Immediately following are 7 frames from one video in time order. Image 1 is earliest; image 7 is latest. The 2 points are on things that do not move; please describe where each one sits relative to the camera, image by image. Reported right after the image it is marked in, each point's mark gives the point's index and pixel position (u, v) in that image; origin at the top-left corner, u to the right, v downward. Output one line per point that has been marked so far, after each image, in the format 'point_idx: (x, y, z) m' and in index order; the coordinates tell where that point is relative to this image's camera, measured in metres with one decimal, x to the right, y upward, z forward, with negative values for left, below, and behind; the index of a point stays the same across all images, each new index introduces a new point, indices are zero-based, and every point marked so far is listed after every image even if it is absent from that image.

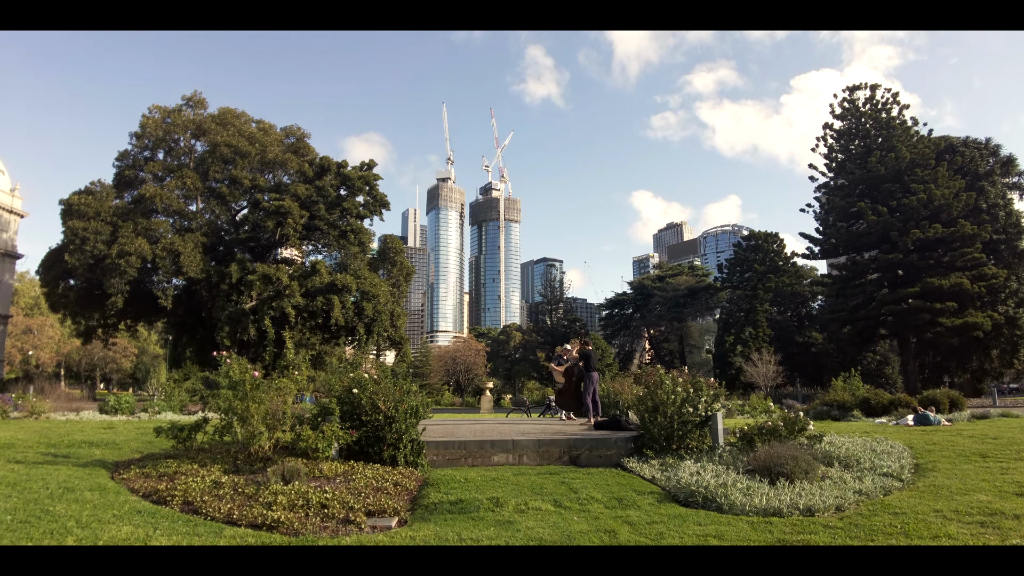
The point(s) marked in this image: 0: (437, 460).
0: (-0.9, -2.1, +8.3) m
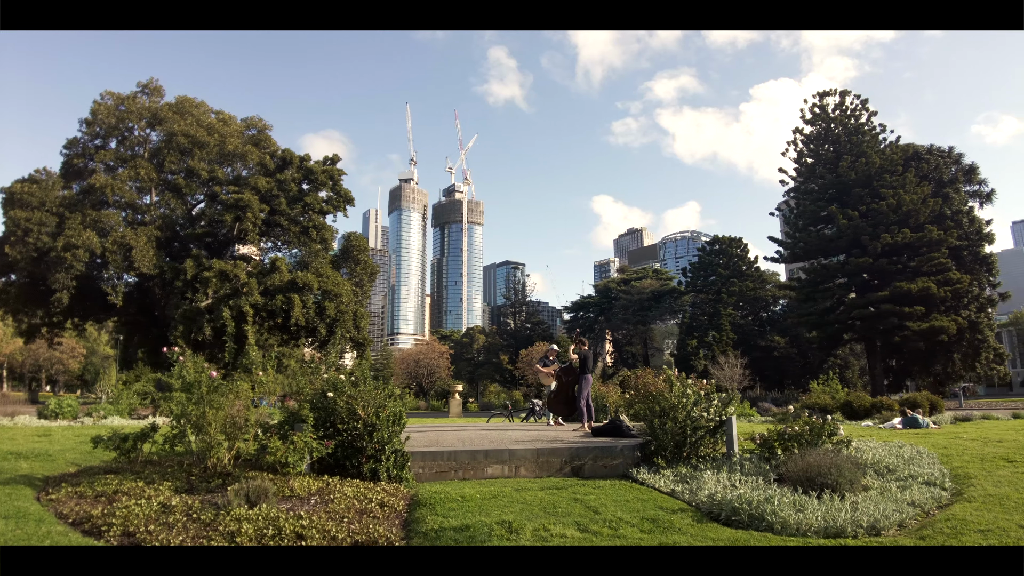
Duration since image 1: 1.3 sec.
0: (-0.9, -2.0, +7.3) m
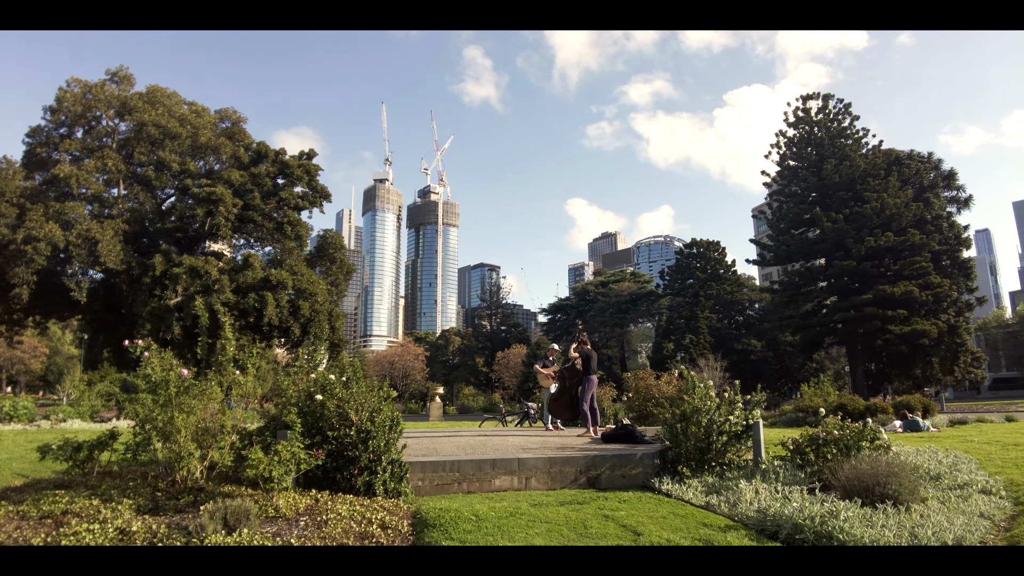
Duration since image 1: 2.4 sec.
0: (-0.8, -1.9, +6.4) m
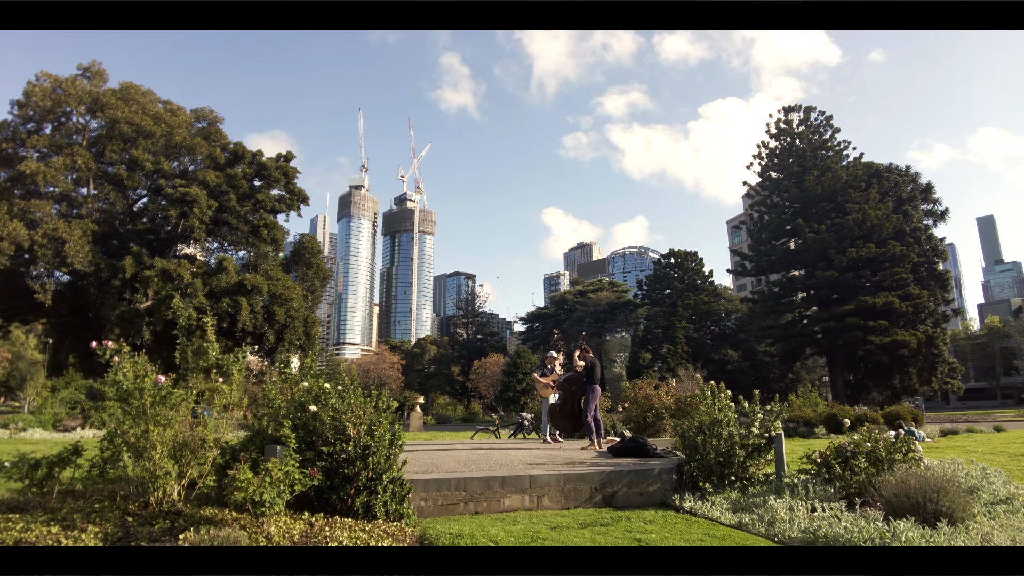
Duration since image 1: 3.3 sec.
0: (-0.7, -1.9, +5.8) m
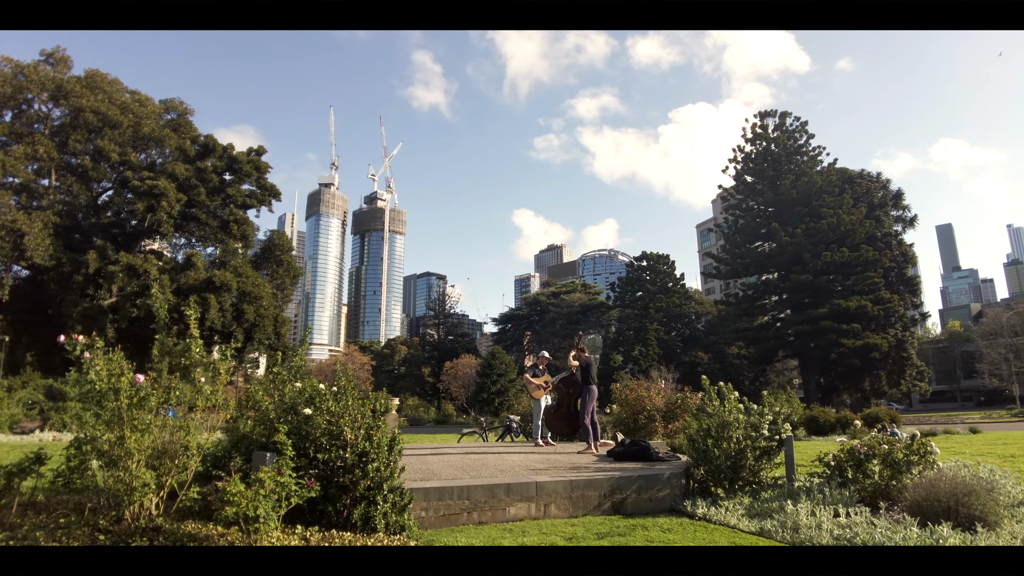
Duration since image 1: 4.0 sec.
0: (-0.7, -1.8, +5.4) m
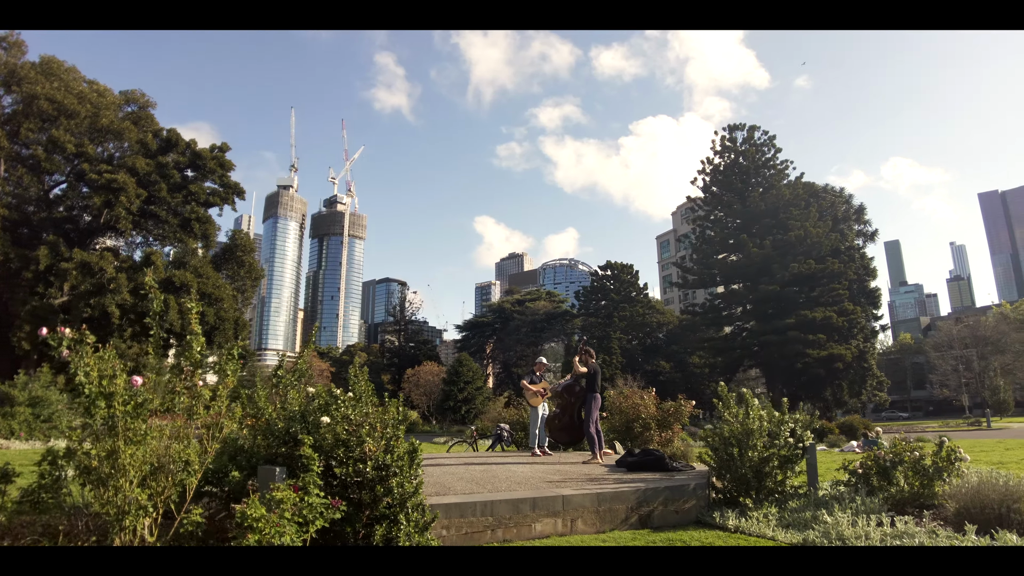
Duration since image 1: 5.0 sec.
0: (-0.4, -1.8, +4.8) m
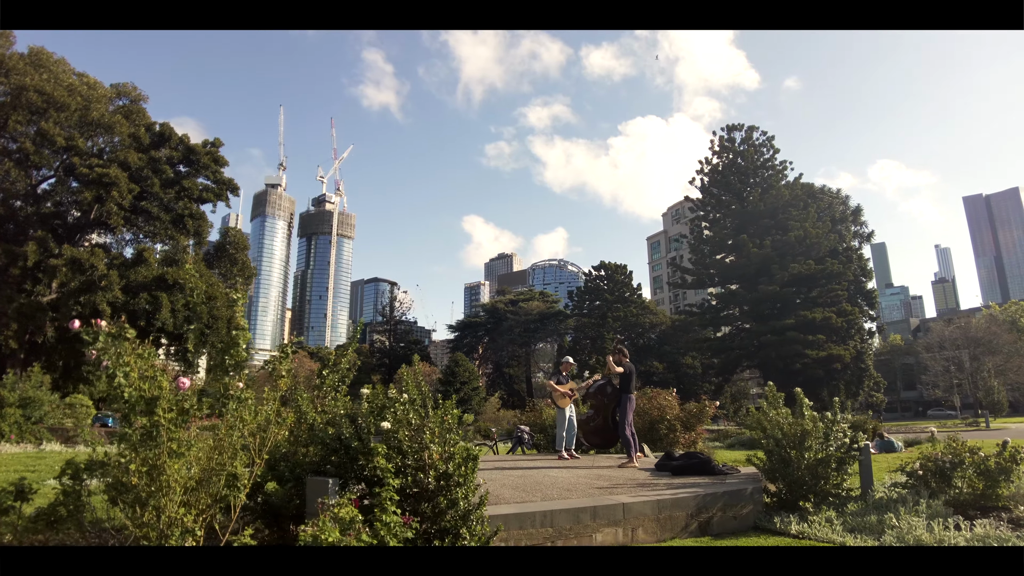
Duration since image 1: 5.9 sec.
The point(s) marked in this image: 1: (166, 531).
0: (0.0, -1.7, +4.4) m
1: (-1.7, -1.1, +3.2) m
